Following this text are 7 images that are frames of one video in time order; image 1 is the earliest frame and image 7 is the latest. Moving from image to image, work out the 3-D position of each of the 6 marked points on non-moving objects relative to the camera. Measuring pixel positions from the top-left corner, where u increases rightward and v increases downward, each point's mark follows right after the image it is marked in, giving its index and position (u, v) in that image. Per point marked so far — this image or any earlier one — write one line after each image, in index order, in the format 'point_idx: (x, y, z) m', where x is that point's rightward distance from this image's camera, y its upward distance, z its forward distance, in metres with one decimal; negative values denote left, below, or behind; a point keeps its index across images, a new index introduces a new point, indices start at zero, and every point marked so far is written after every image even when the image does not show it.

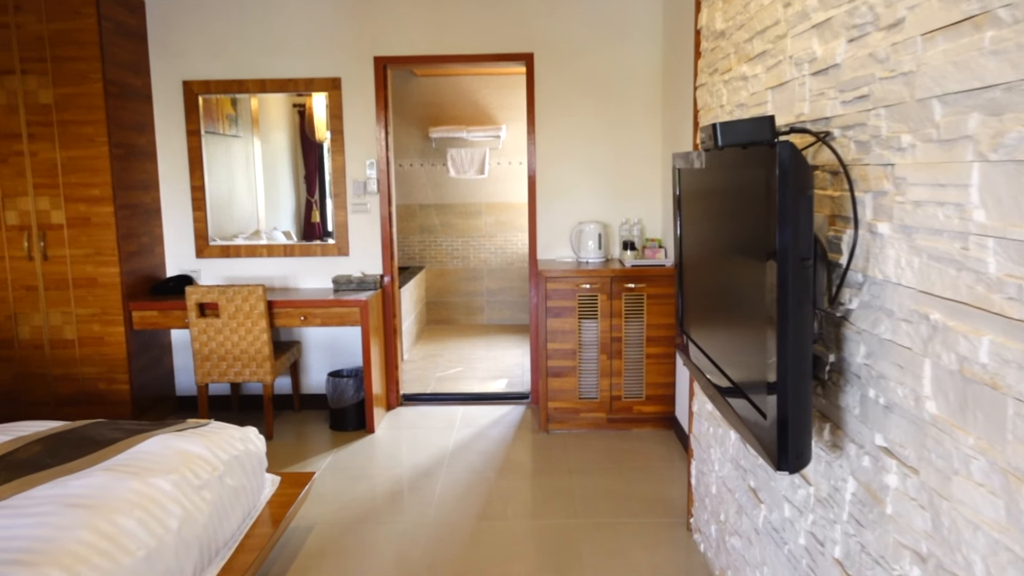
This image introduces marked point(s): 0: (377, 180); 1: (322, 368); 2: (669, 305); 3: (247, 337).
0: (-0.8, +0.6, +4.3) m
1: (-1.1, -0.5, +4.4) m
2: (+0.8, -0.1, +3.8) m
3: (-1.4, -0.3, +3.8) m
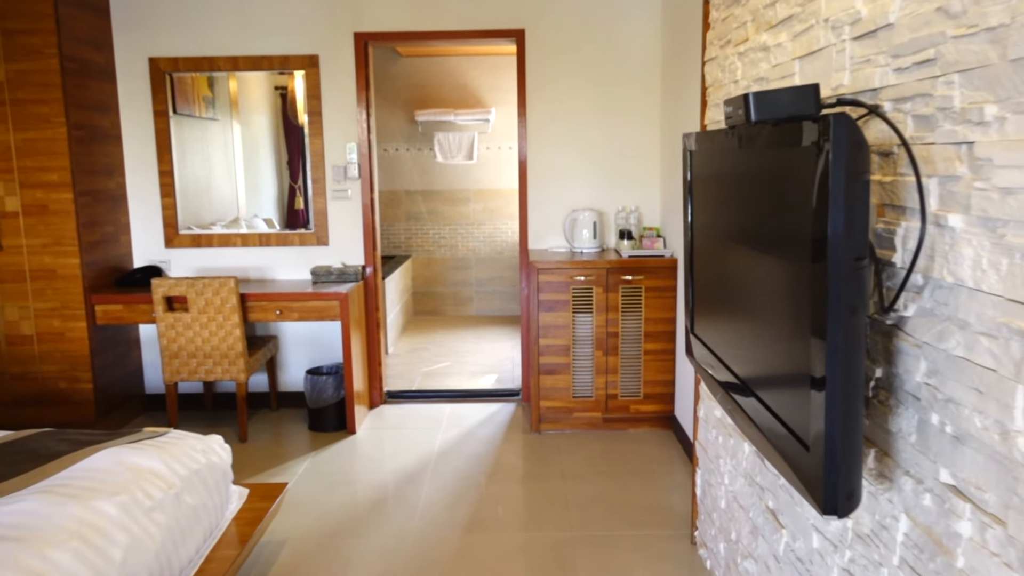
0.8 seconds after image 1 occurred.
0: (-0.8, +0.7, +4.0) m
1: (-1.2, -0.4, +4.1) m
2: (+0.8, -0.1, +3.6) m
3: (-1.4, -0.2, +3.6) m
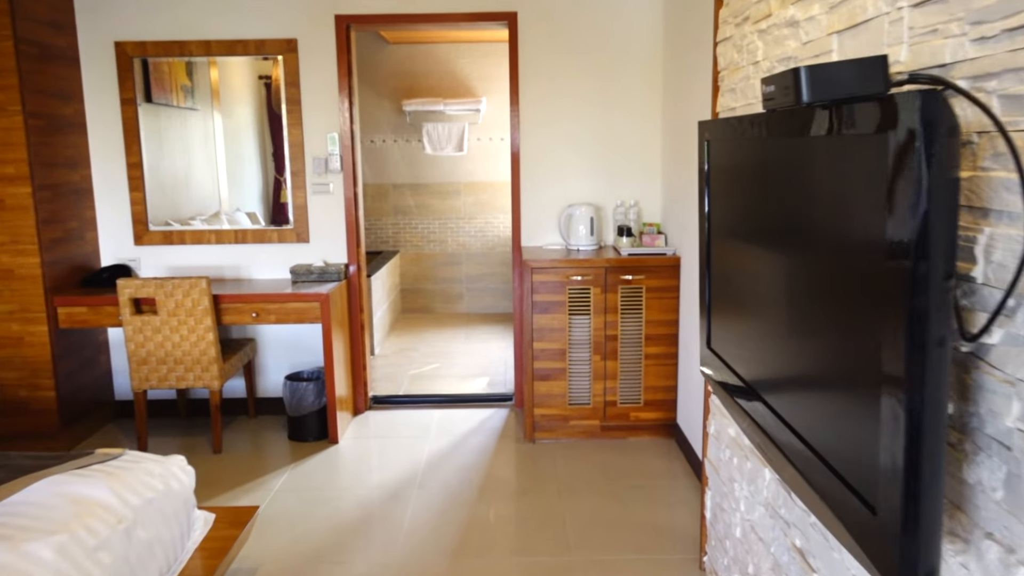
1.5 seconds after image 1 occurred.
0: (-0.9, +0.7, +3.8) m
1: (-1.2, -0.4, +3.9) m
2: (+0.7, -0.1, +3.4) m
3: (-1.5, -0.2, +3.3) m
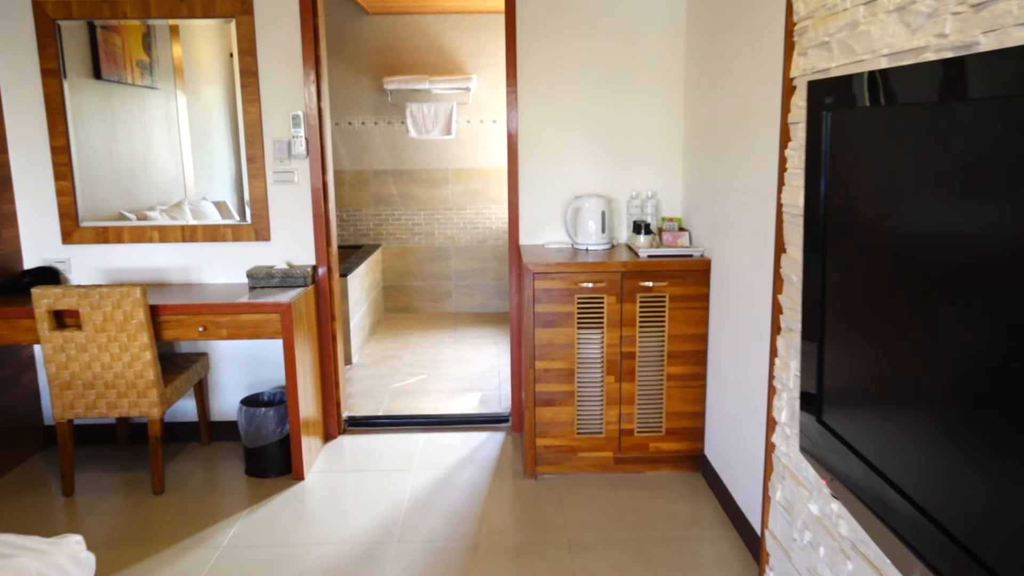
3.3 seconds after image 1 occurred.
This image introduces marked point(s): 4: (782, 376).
0: (-0.9, +0.6, +3.2) m
1: (-1.2, -0.5, +3.3) m
2: (+0.7, -0.1, +2.8) m
3: (-1.5, -0.3, +2.8) m
4: (+0.6, -0.2, +1.7) m
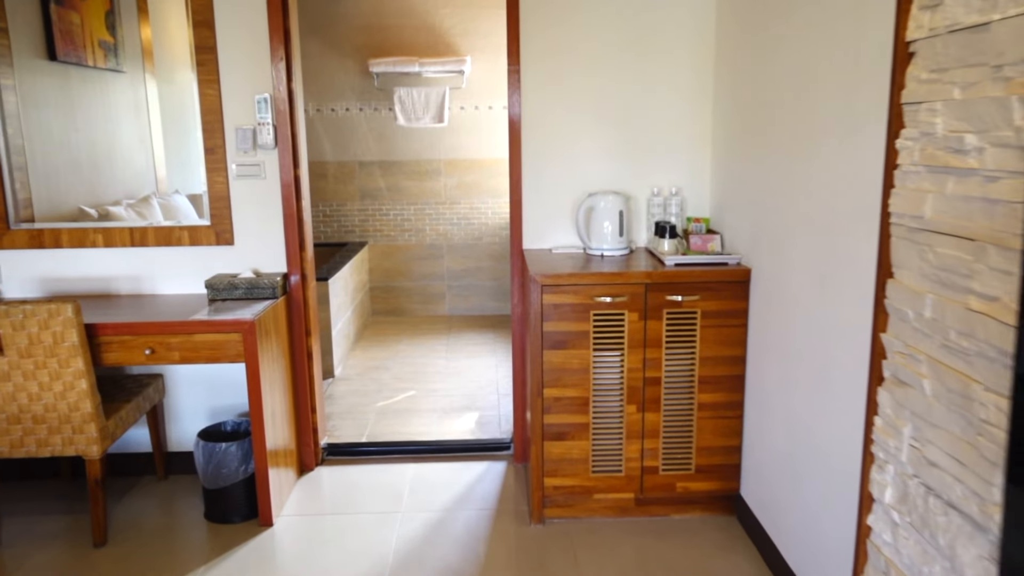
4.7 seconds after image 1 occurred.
0: (-0.9, +0.6, +2.7) m
1: (-1.2, -0.5, +2.9) m
2: (+0.7, -0.1, +2.4) m
3: (-1.5, -0.3, +2.3) m
4: (+0.6, -0.3, +1.3) m
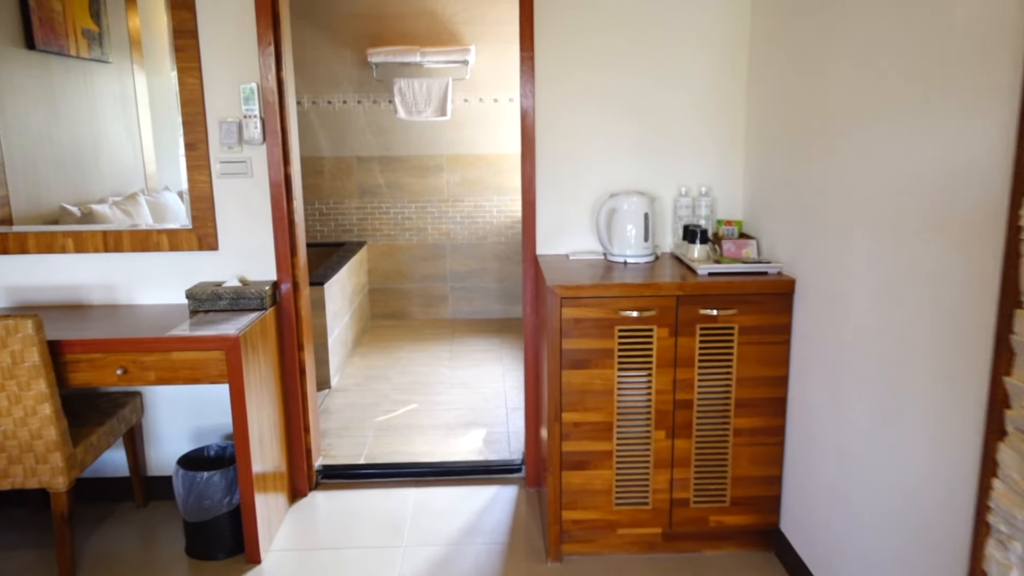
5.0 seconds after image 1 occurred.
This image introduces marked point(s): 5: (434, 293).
0: (-0.8, +0.6, +2.5) m
1: (-1.2, -0.5, +2.7) m
2: (+0.8, -0.2, +2.2) m
3: (-1.4, -0.3, +2.1) m
4: (+0.7, -0.3, +1.0) m
5: (-0.5, 0.0, +5.0) m
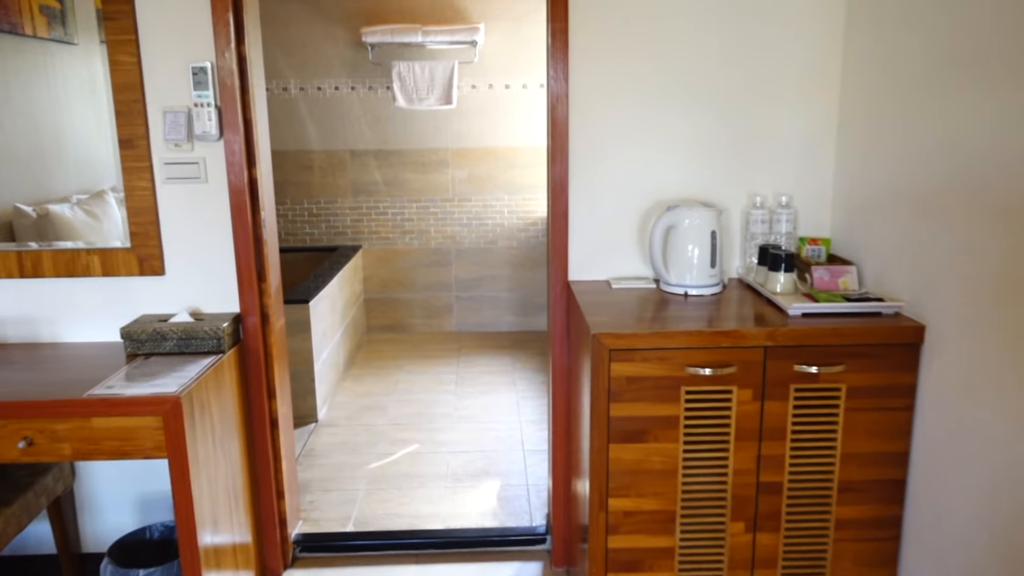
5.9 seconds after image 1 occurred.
0: (-0.8, +0.5, +1.9) m
1: (-1.1, -0.6, +2.1) m
2: (+0.8, -0.3, +1.6) m
3: (-1.3, -0.4, +1.6) m
4: (+0.8, -0.4, +0.5) m
5: (-0.4, -0.1, +4.5) m
